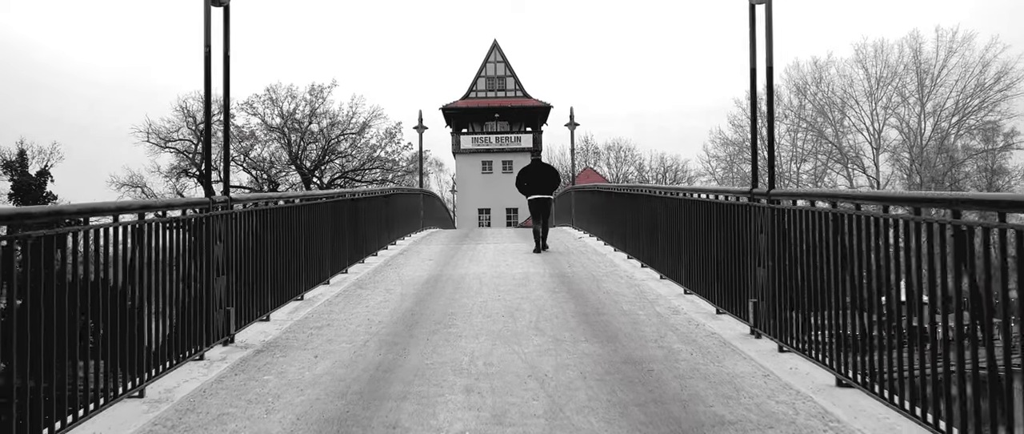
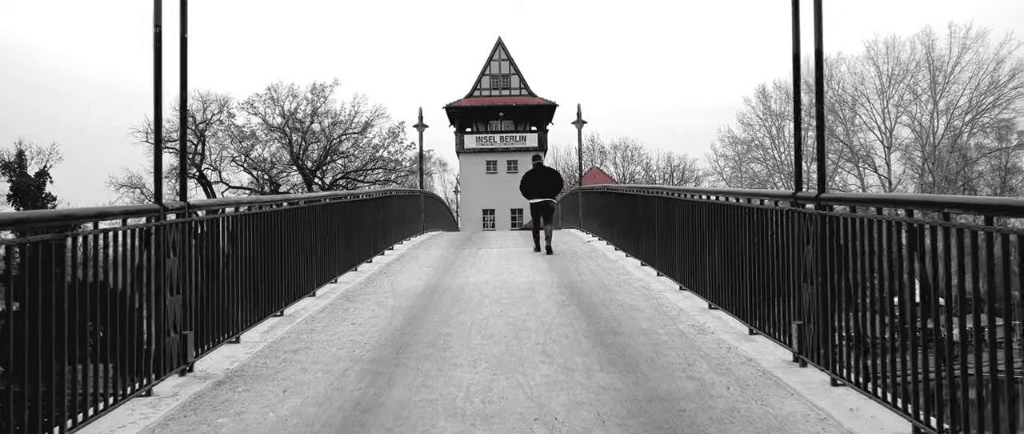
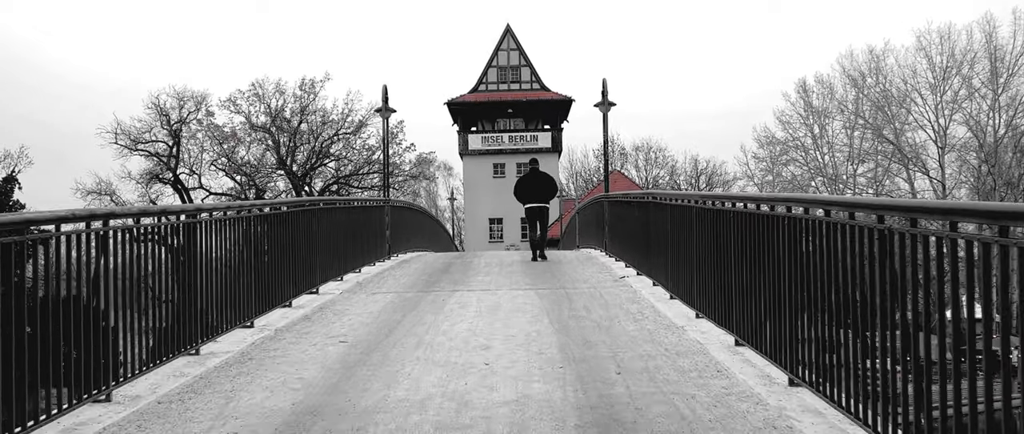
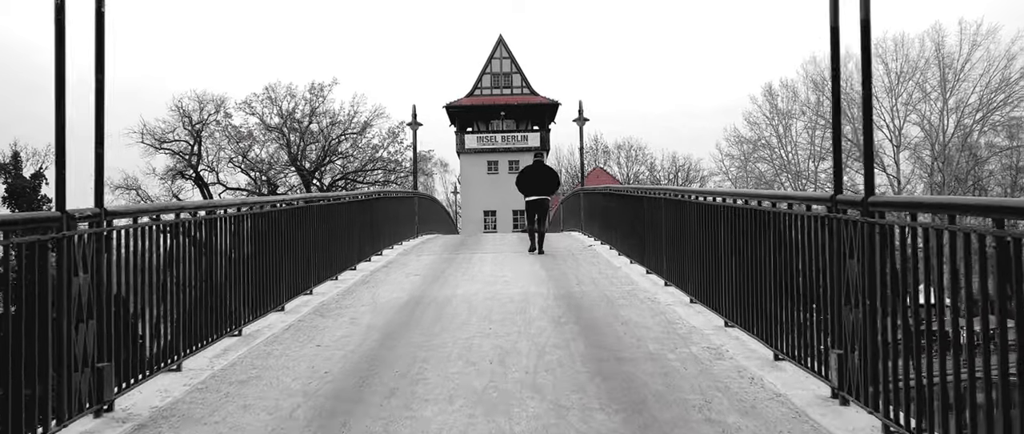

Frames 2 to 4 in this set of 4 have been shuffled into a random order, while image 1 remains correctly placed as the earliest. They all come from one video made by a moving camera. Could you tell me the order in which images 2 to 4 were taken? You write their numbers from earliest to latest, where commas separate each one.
2, 4, 3
